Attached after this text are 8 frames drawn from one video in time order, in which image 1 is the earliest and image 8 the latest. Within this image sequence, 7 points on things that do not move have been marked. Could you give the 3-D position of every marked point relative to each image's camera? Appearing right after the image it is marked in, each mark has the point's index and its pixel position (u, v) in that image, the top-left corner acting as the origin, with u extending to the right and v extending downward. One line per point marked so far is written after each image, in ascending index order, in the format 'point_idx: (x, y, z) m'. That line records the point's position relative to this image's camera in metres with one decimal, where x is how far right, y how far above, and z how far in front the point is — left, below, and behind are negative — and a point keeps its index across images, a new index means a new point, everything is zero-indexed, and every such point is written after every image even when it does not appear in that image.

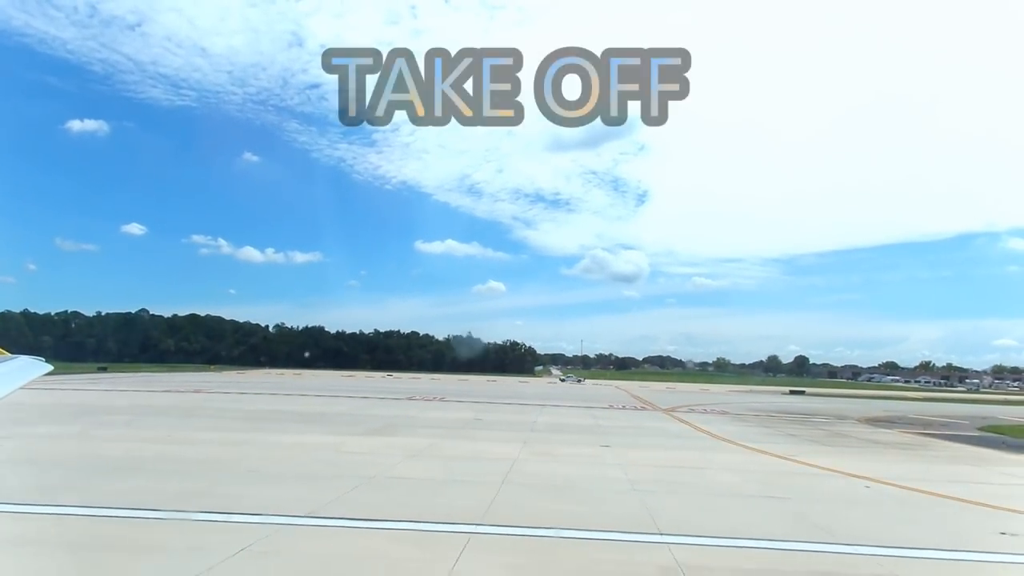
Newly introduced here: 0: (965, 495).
0: (+8.6, -4.1, +13.2) m
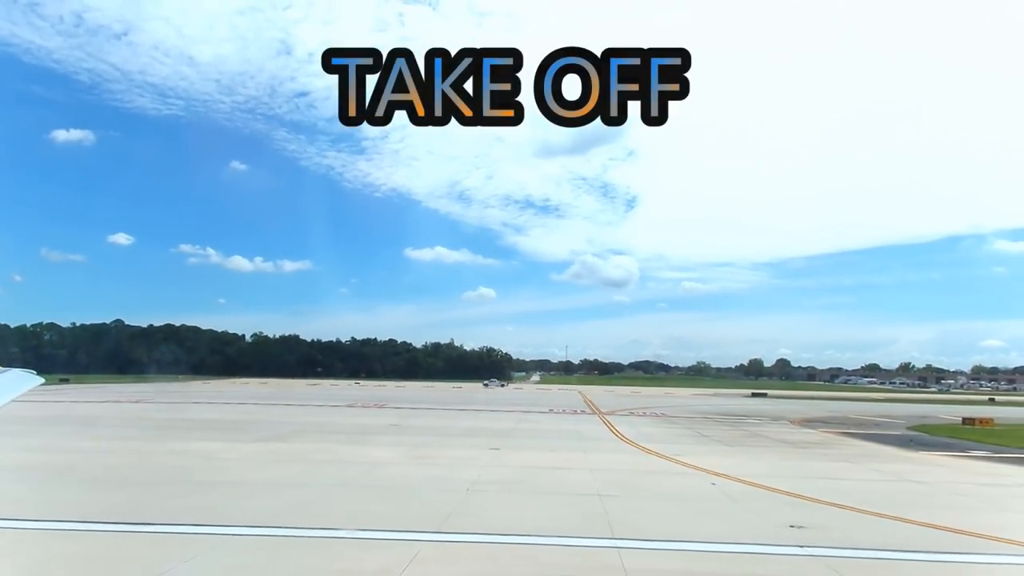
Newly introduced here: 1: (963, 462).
0: (+5.6, -4.1, +13.3) m
1: (+12.7, -5.1, +19.6) m
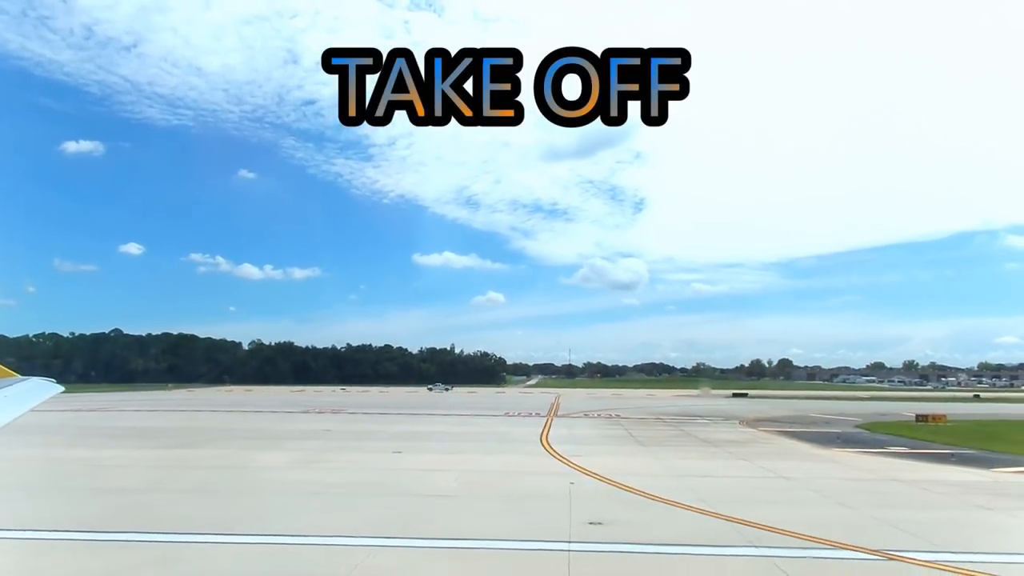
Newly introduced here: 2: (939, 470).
0: (+2.6, -4.1, +13.4) m
1: (+9.8, -5.0, +19.5) m
2: (+10.4, -4.5, +16.5) m
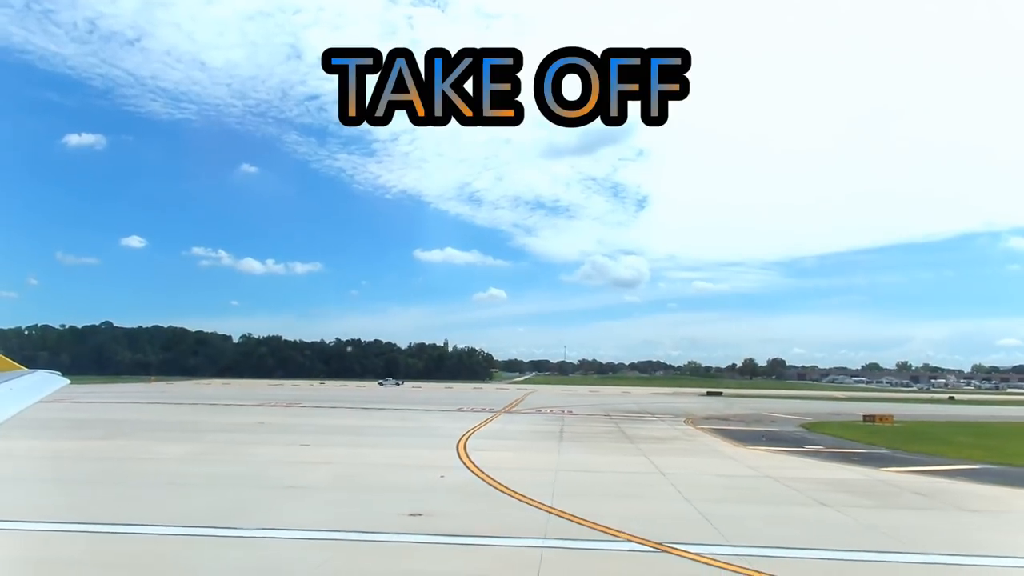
0: (0.0, -4.0, +13.6) m
1: (+7.1, -5.0, +19.7) m
2: (+7.7, -4.5, +16.7) m
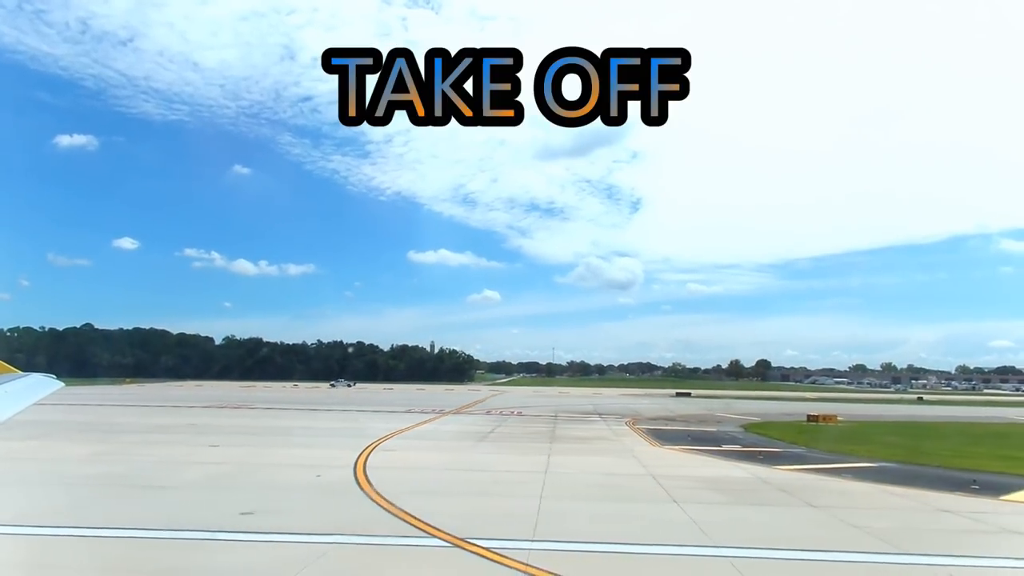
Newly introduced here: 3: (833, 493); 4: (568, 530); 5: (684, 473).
0: (-2.6, -4.0, +13.6) m
1: (+4.5, -5.0, +19.8) m
2: (+5.1, -4.5, +16.8) m
3: (+6.2, -4.0, +13.0) m
4: (+0.8, -3.5, +9.6) m
5: (+4.0, -4.3, +15.6) m
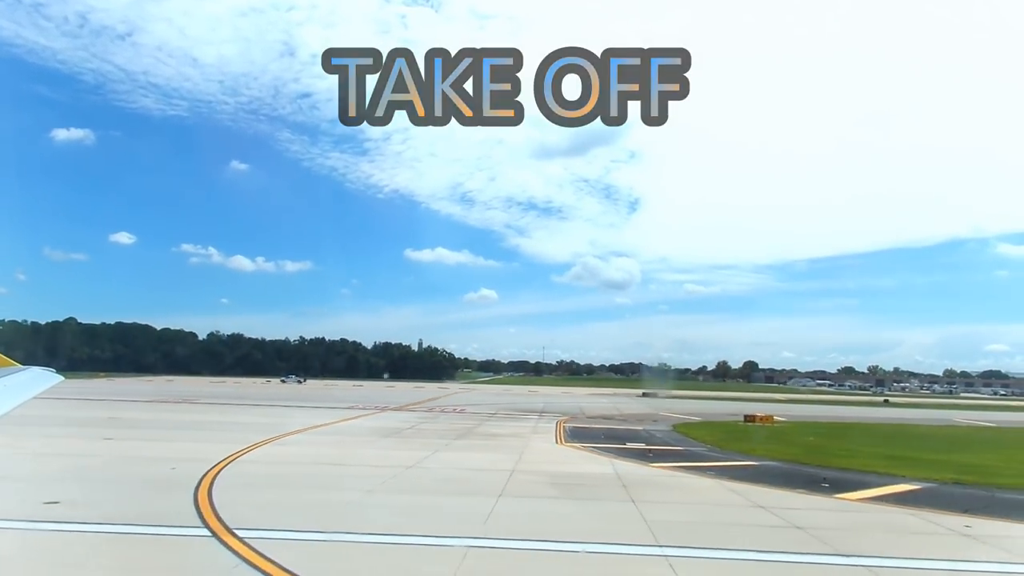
0: (-5.7, -3.9, +13.8) m
1: (+1.3, -4.9, +20.0) m
2: (+1.9, -4.5, +17.0) m
3: (+3.1, -4.0, +13.2) m
4: (-2.3, -3.4, +9.7) m
5: (+0.9, -4.3, +15.8) m
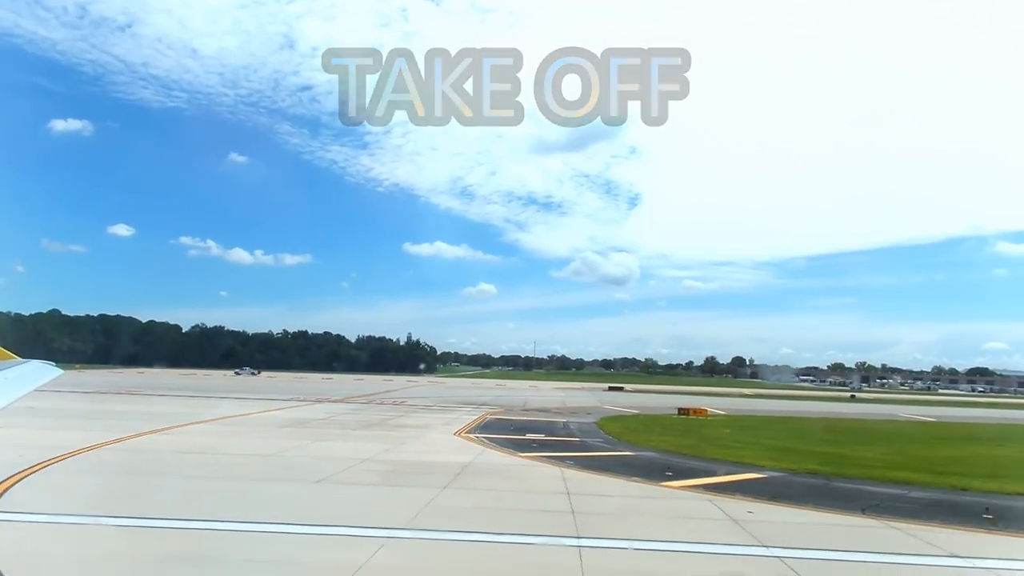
0: (-9.1, -3.6, +14.0) m
1: (-2.0, -4.7, +20.2) m
2: (-1.4, -4.3, +17.2) m
3: (-0.2, -3.8, +13.4) m
4: (-5.6, -3.2, +9.9) m
5: (-2.5, -4.1, +16.0) m
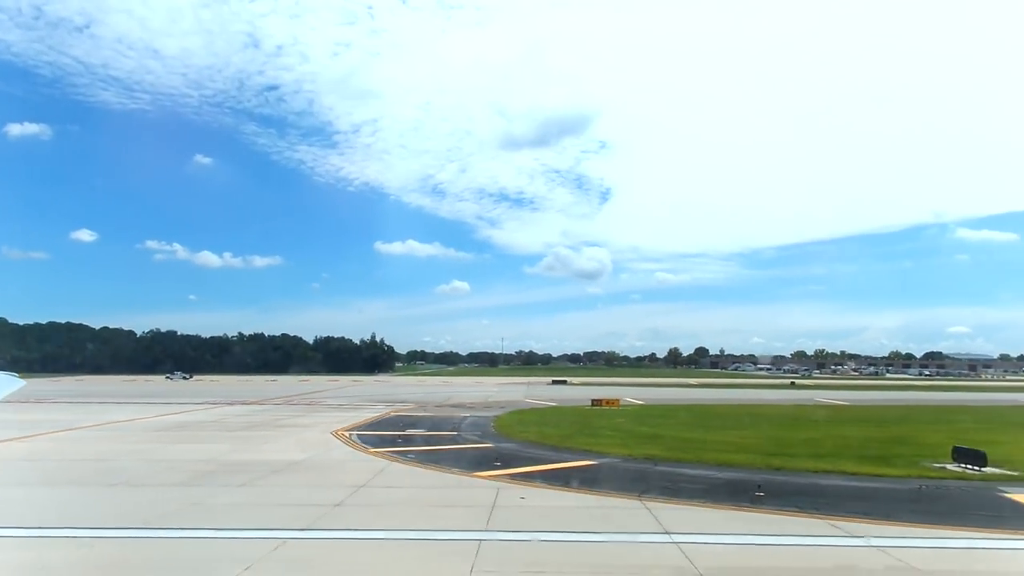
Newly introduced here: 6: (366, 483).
0: (-12.8, -3.8, +13.7) m
1: (-6.0, -4.6, +20.3) m
2: (-5.3, -4.2, +17.3) m
3: (-3.9, -3.8, +13.5) m
4: (-9.2, -3.3, +9.8) m
5: (-6.3, -4.1, +16.0) m
6: (-2.5, -3.6, +12.2) m
